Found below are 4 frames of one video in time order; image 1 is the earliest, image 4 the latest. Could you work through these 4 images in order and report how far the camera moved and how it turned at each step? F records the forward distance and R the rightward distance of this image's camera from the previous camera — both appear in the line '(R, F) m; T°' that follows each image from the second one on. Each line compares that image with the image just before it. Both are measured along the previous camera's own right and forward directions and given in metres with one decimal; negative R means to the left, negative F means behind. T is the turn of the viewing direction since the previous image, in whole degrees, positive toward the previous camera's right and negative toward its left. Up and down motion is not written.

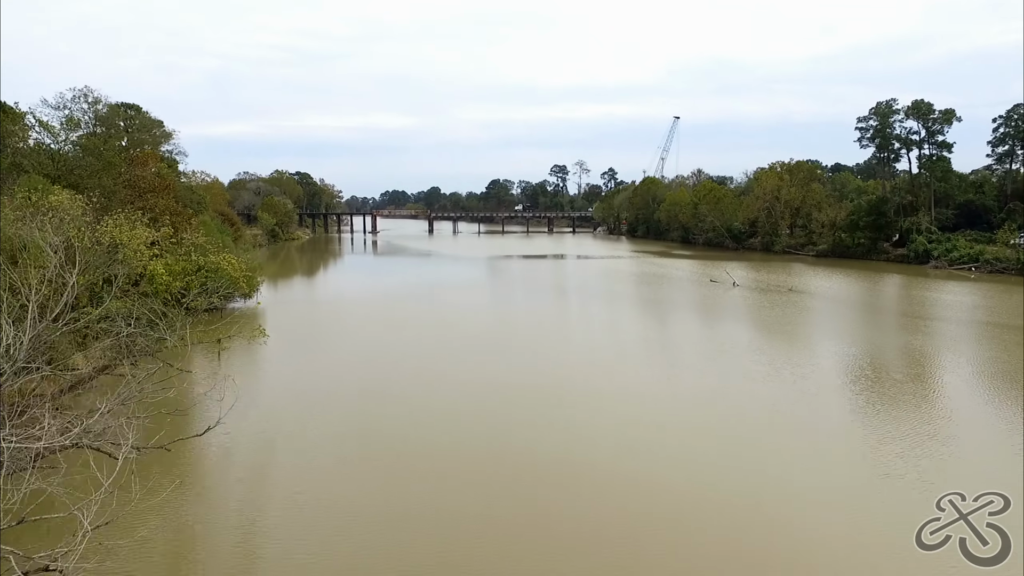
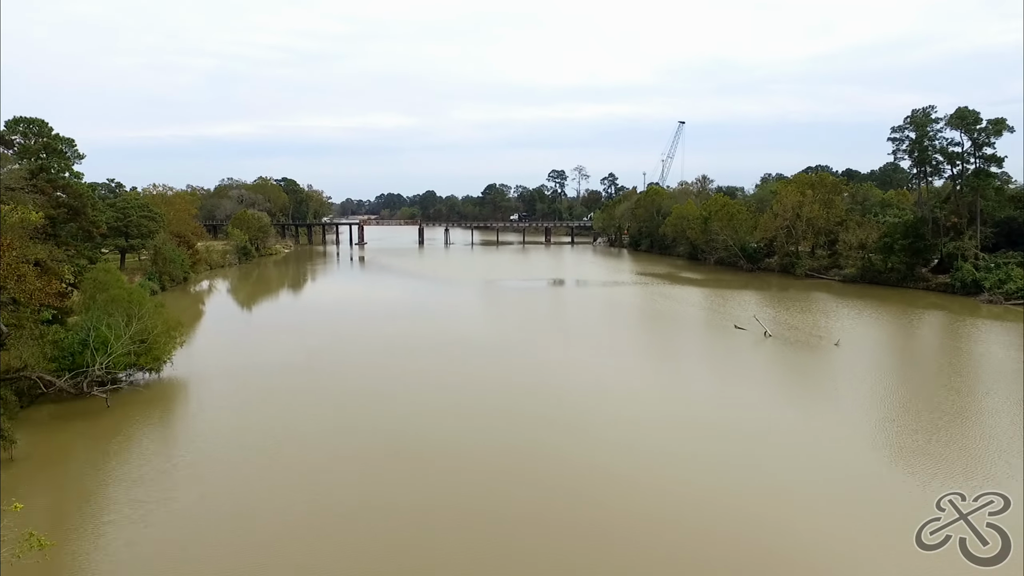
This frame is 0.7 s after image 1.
(+0.3, +2.7) m; 0°
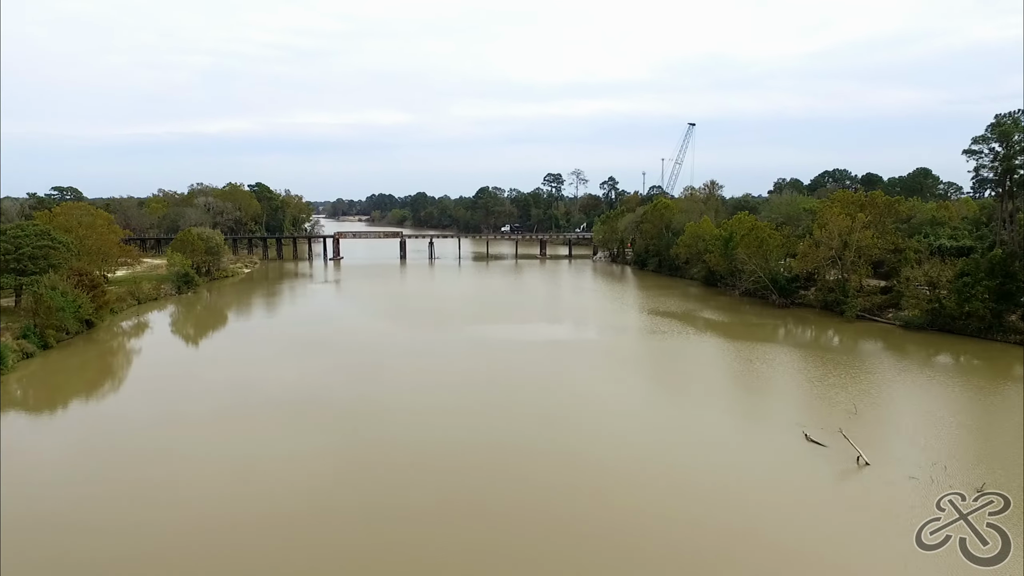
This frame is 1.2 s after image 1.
(+0.4, +4.5) m; 0°
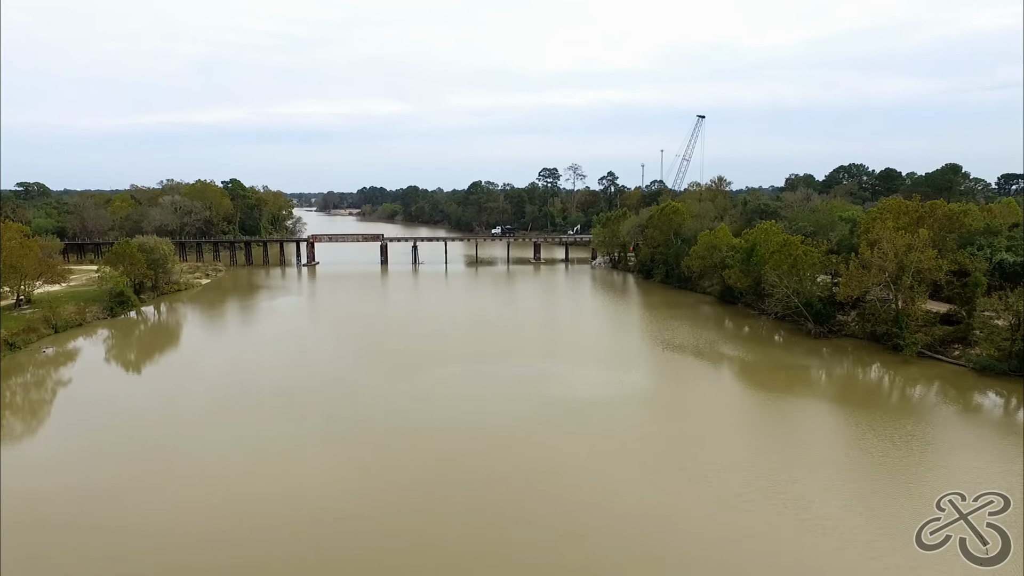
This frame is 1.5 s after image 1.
(+0.3, +3.6) m; 0°
